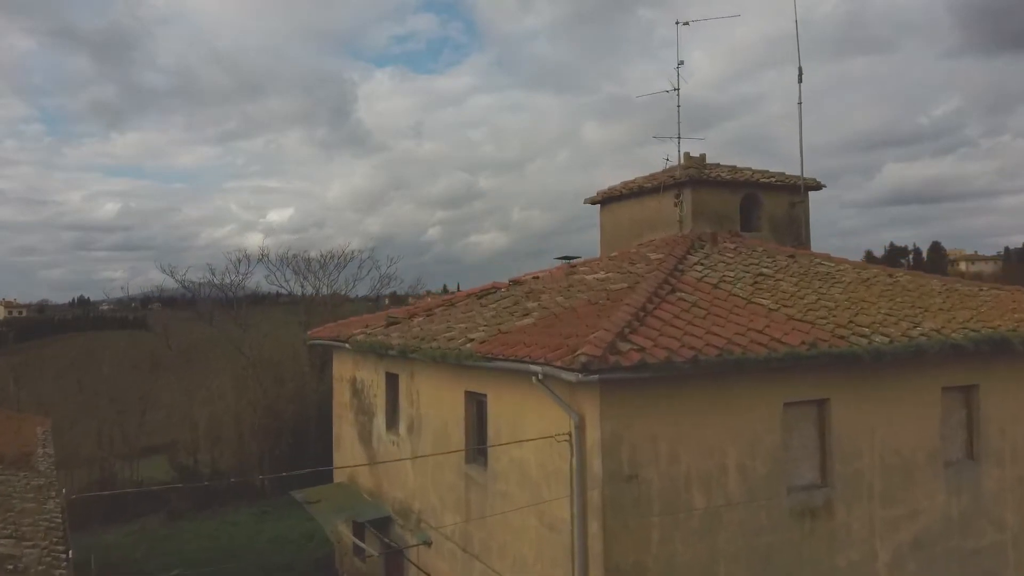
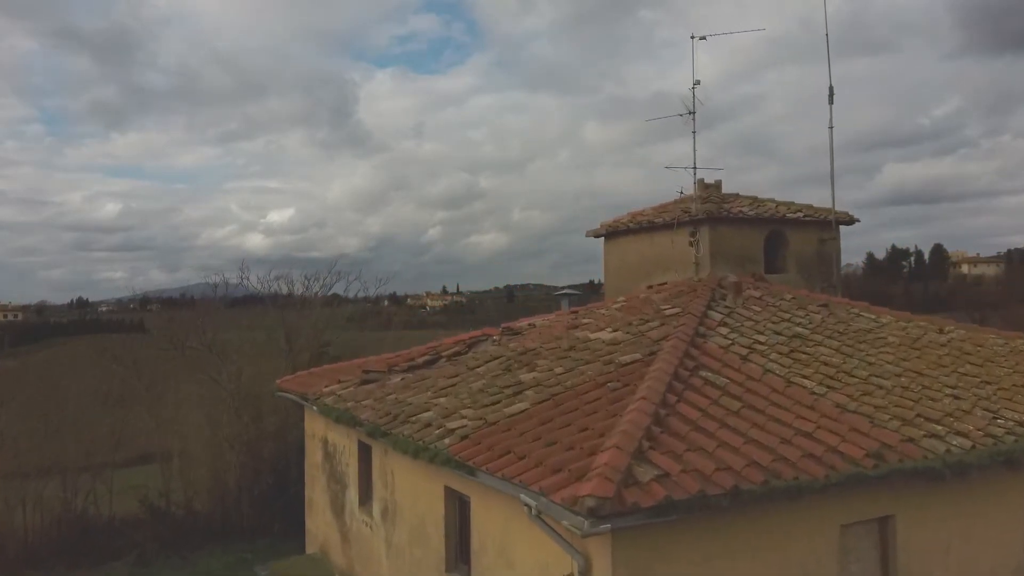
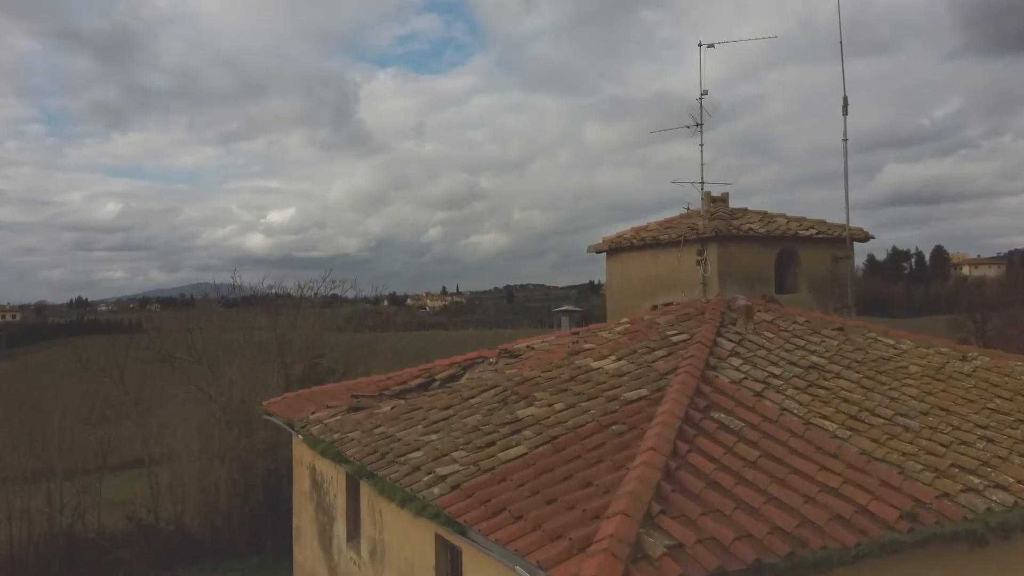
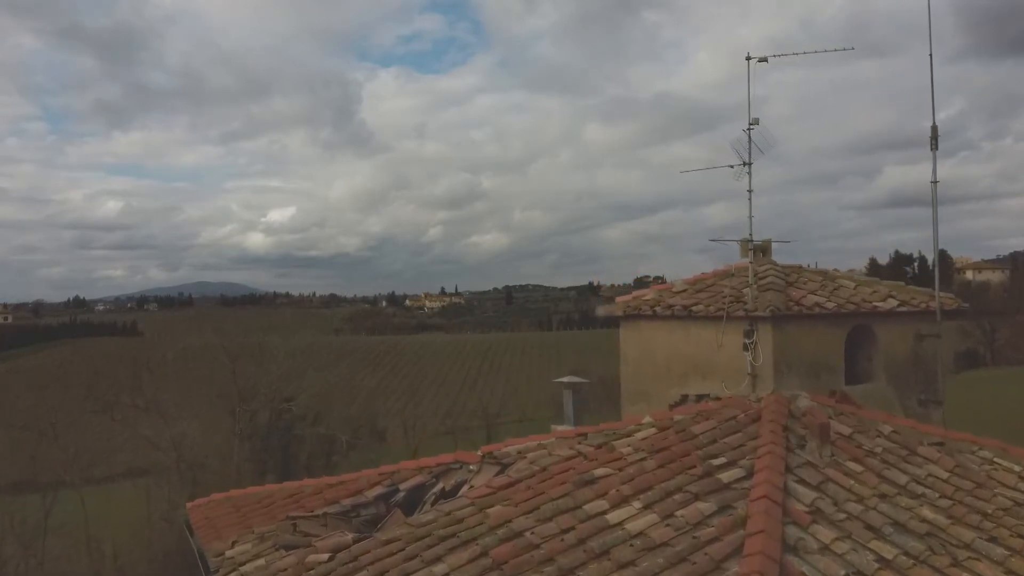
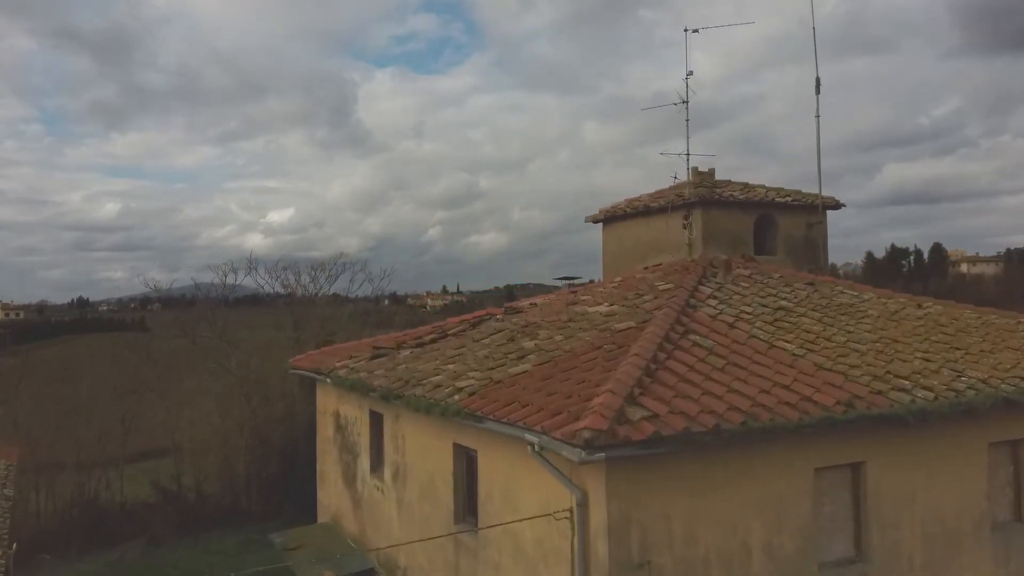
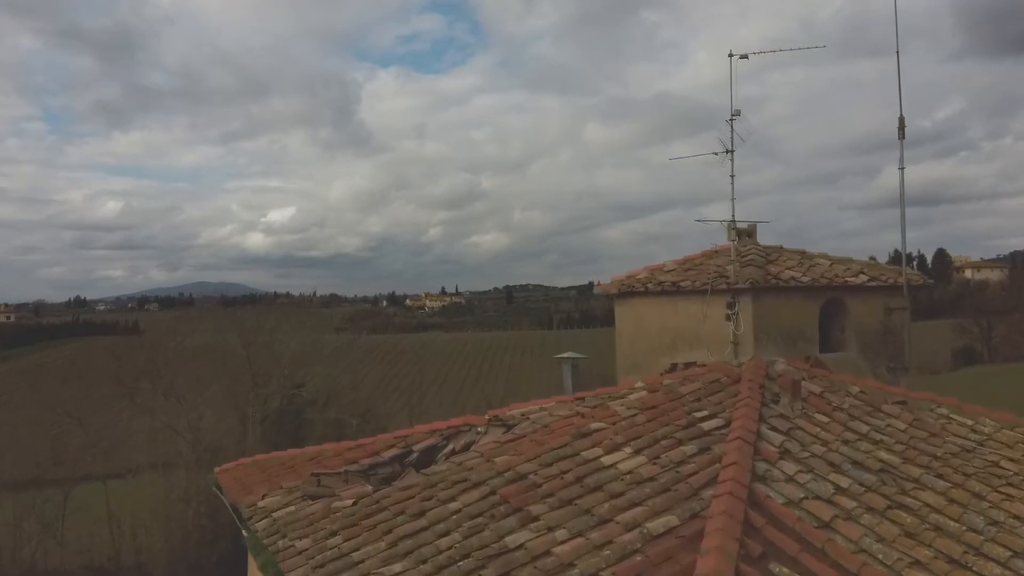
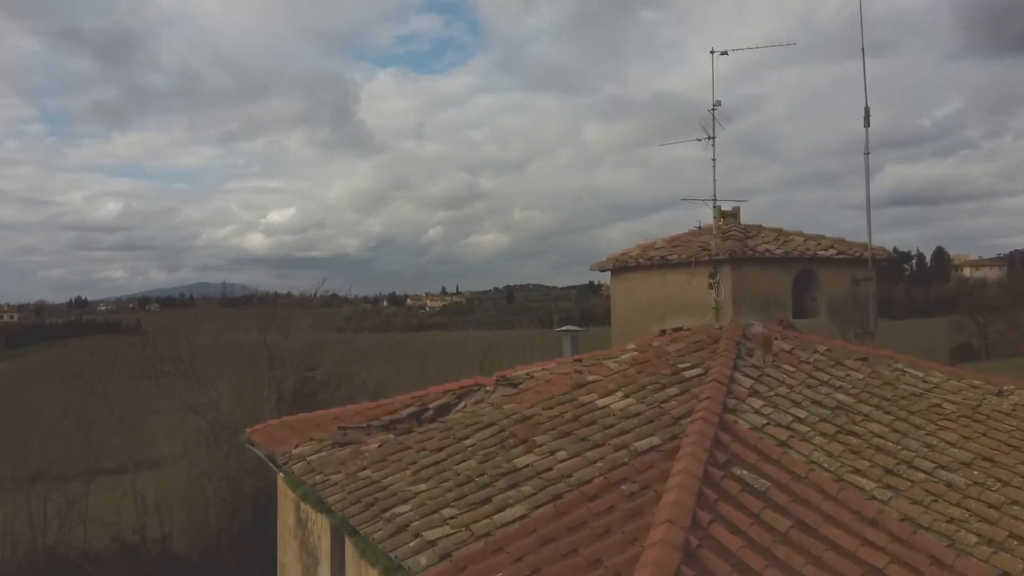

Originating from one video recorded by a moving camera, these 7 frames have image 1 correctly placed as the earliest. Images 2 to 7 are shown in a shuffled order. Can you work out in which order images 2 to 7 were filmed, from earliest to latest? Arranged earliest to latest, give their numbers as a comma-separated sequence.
5, 2, 3, 7, 6, 4
